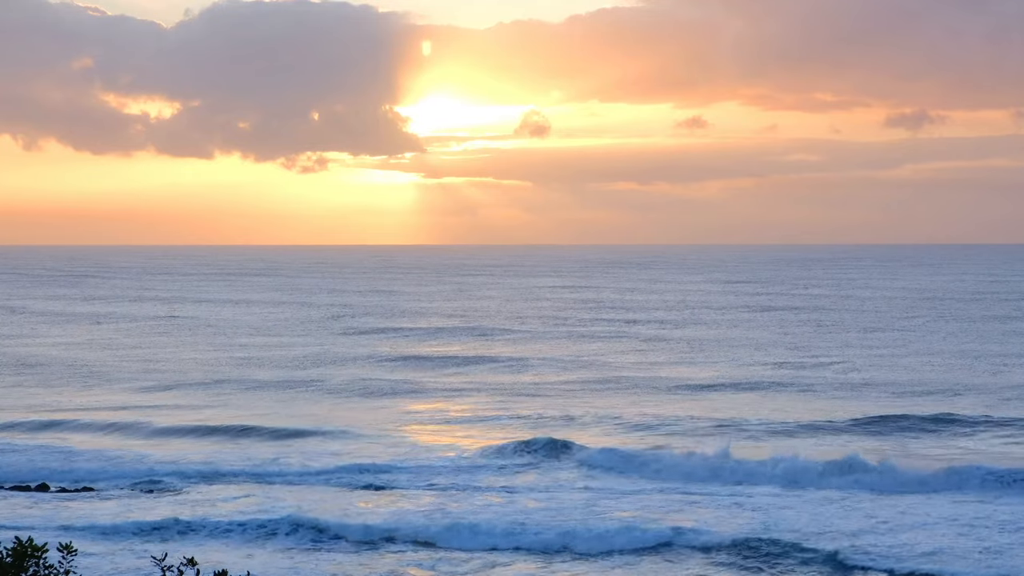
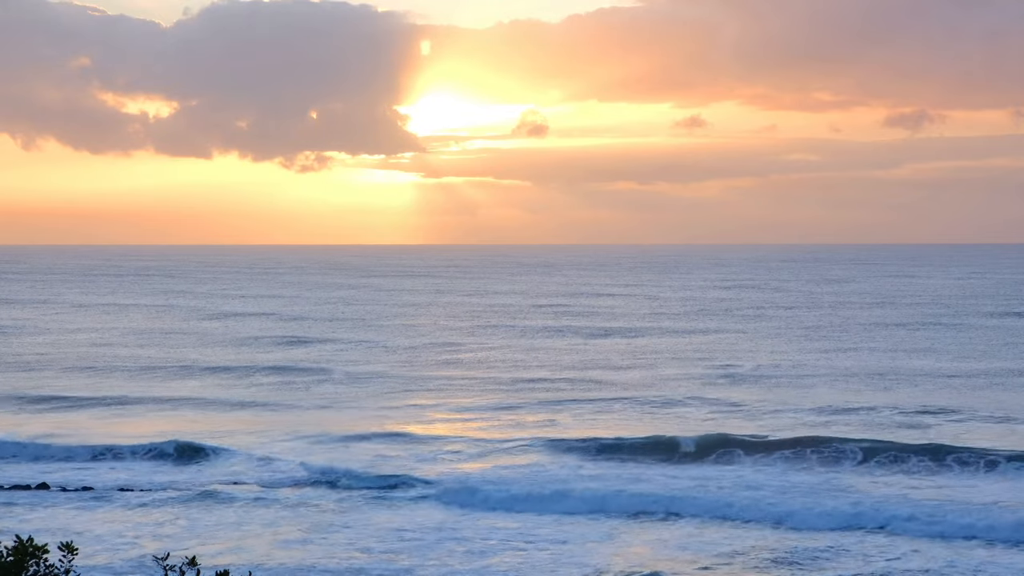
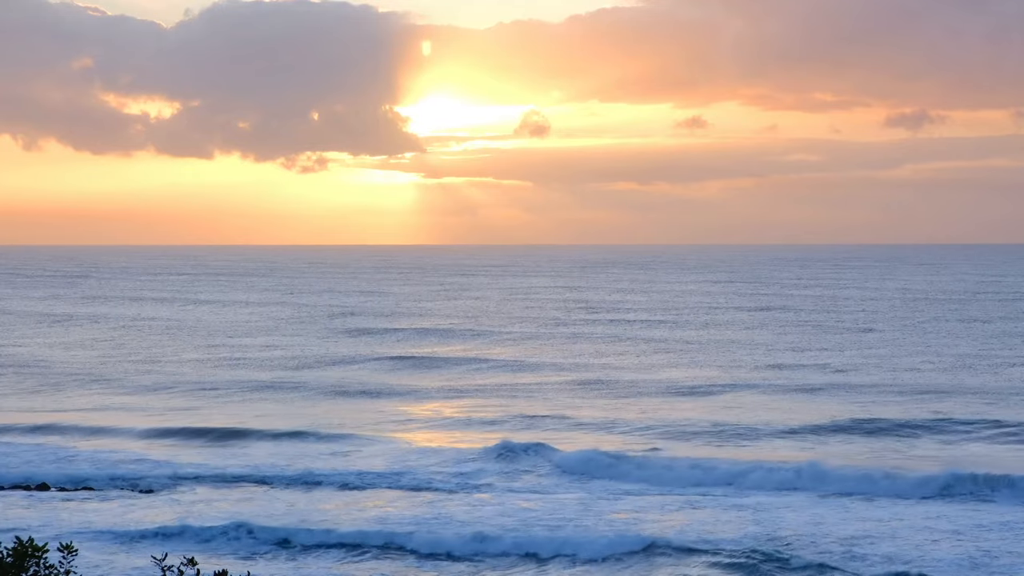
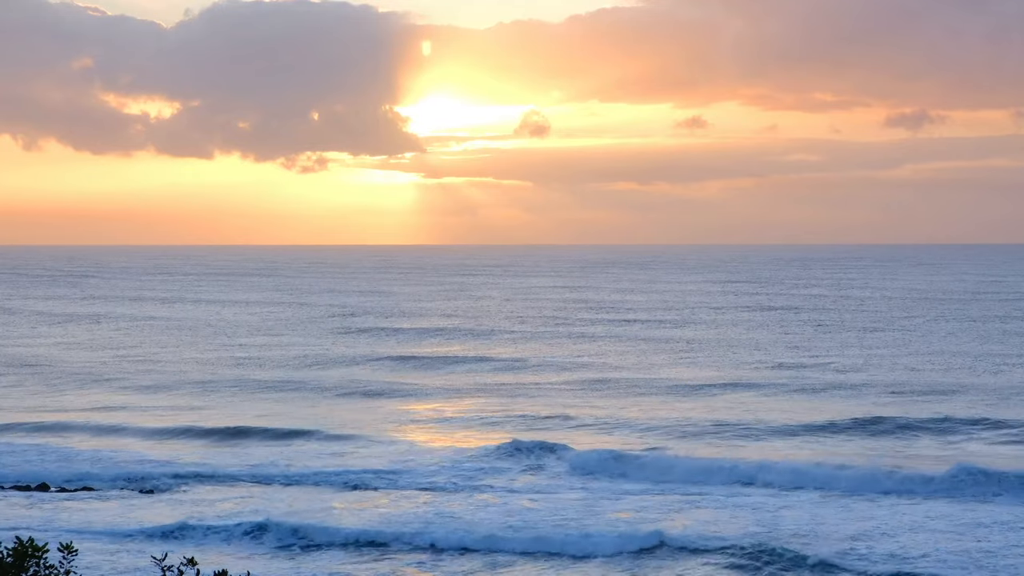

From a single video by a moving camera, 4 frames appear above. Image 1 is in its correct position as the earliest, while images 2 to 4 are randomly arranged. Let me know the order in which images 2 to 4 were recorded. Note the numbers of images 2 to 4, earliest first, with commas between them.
4, 3, 2
